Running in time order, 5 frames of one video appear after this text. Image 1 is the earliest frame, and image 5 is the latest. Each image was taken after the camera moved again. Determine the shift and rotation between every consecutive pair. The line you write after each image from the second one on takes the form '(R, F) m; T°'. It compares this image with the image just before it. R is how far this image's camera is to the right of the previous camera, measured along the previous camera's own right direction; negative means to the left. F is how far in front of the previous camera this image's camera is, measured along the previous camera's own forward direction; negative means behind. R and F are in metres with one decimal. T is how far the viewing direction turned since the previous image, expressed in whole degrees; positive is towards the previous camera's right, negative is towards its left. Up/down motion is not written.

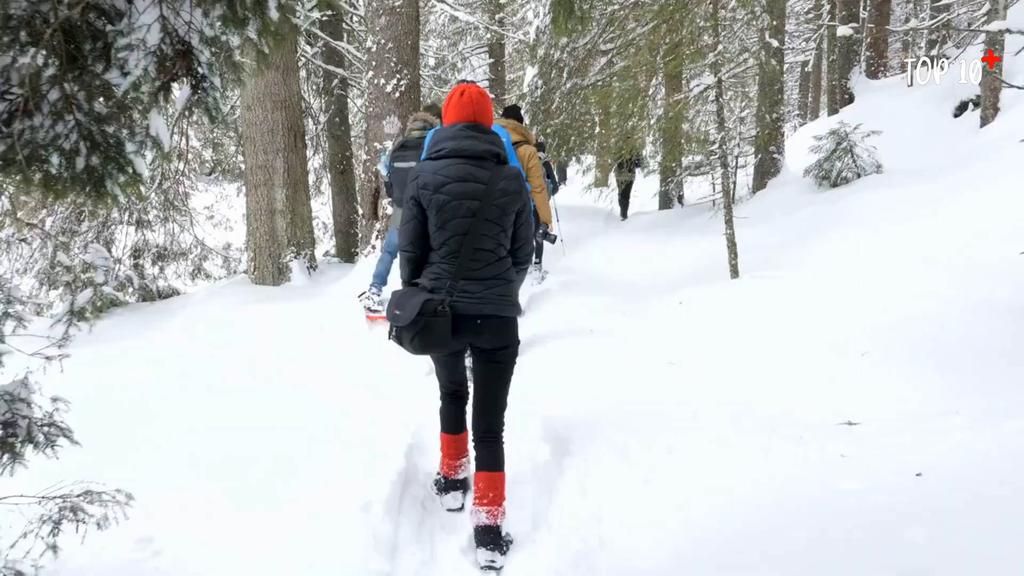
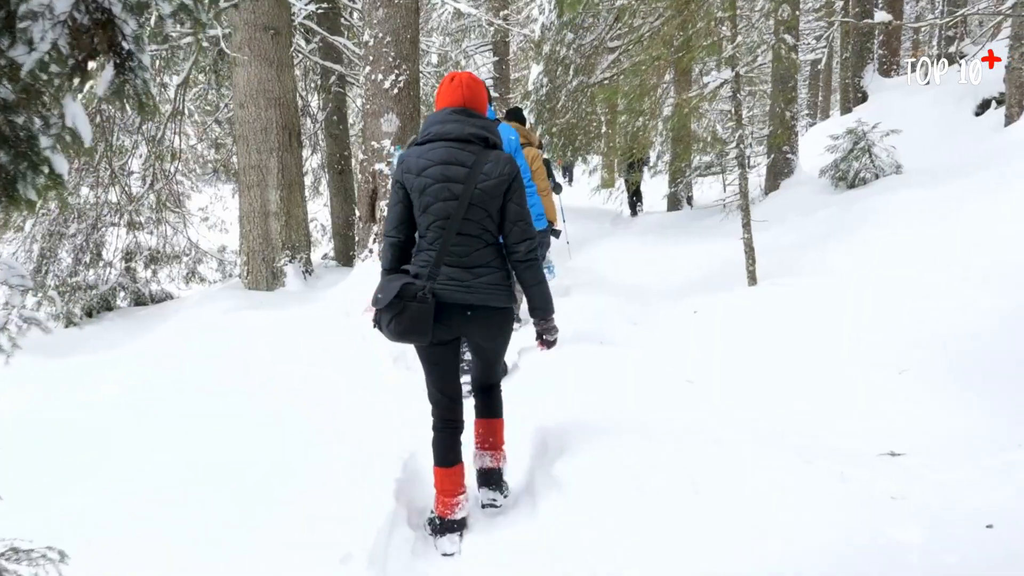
(0.0, +0.3) m; 0°
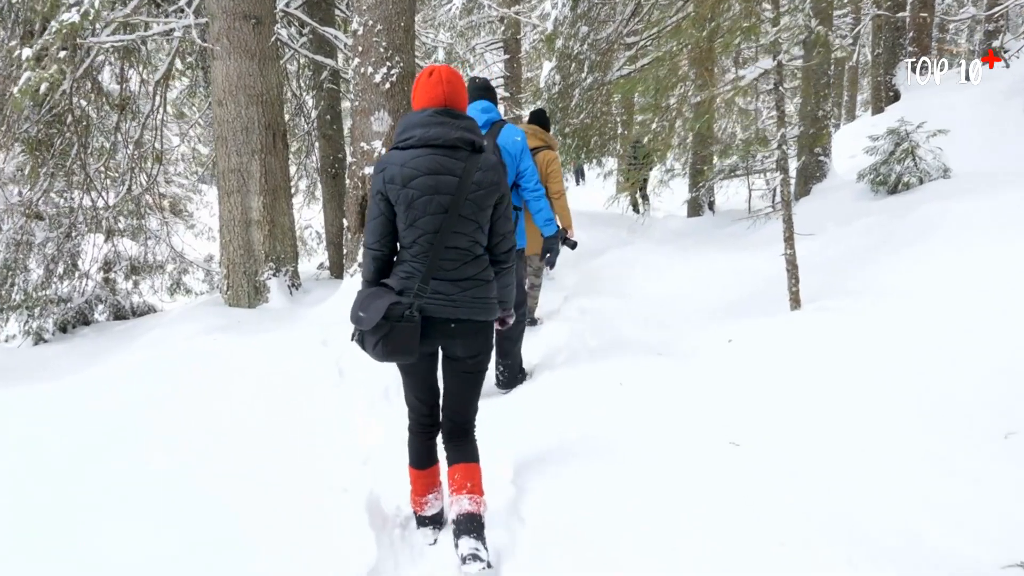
(+0.1, +0.6) m; -1°
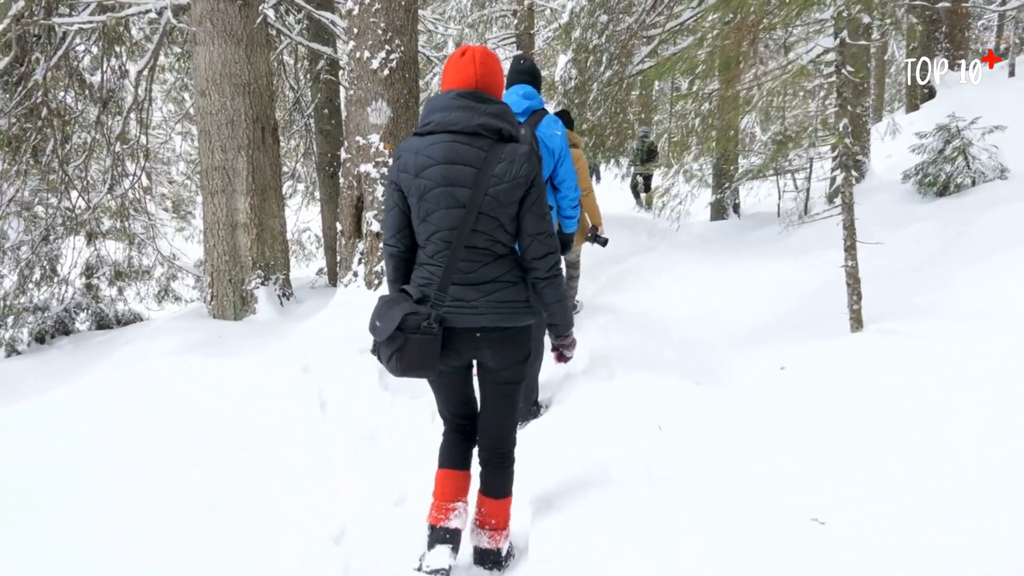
(0.0, +0.6) m; -1°
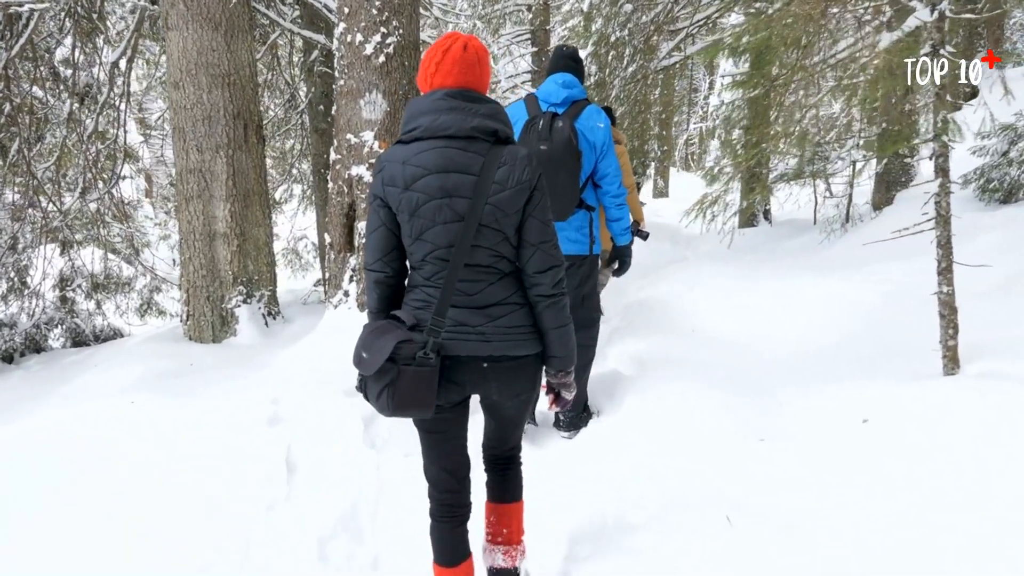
(0.0, +0.6) m; -1°
